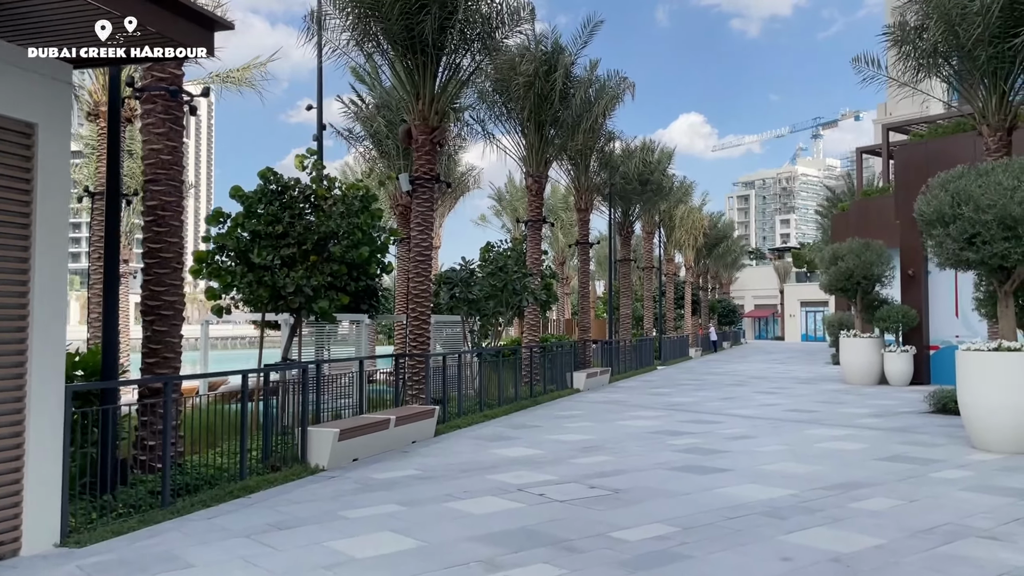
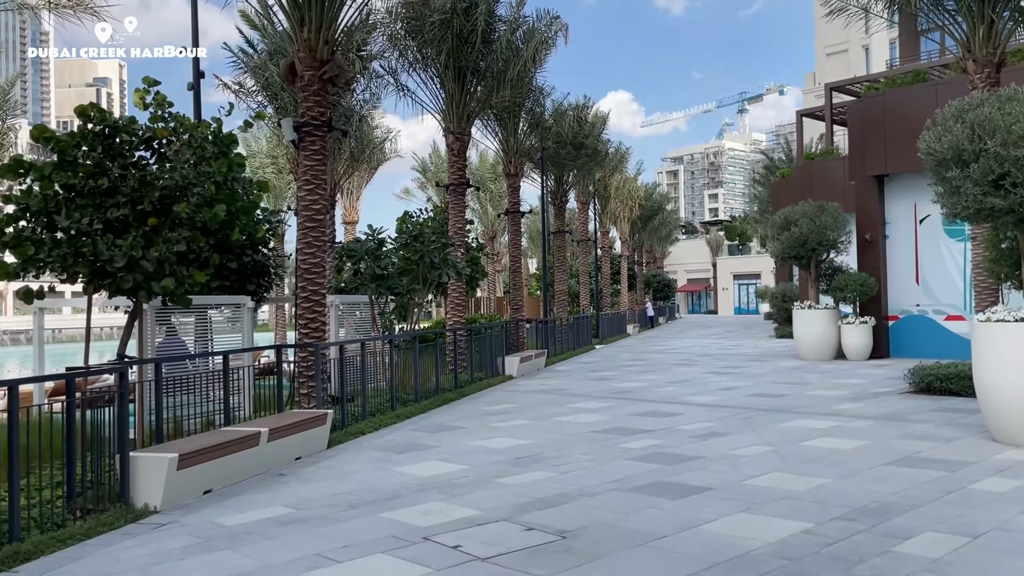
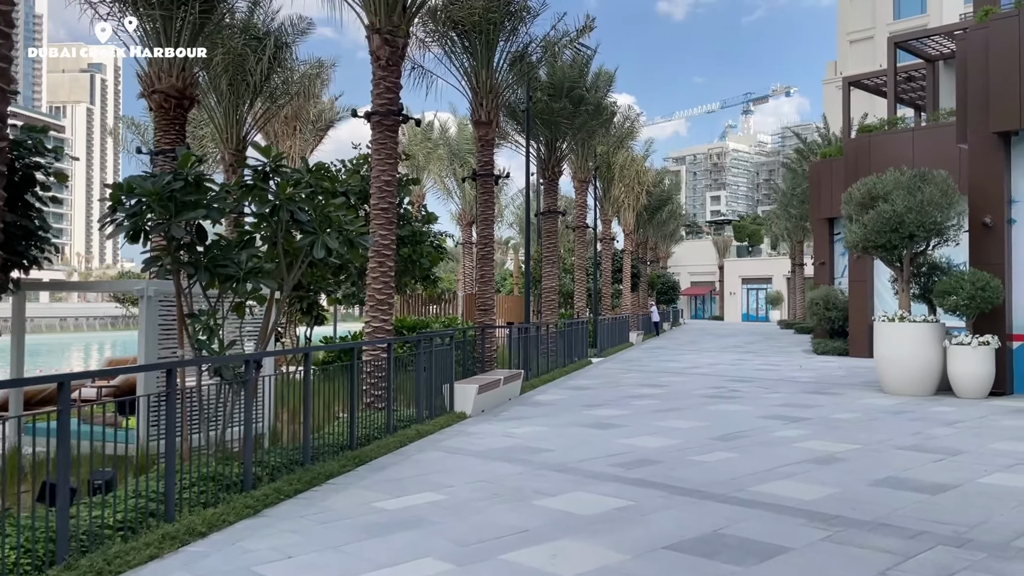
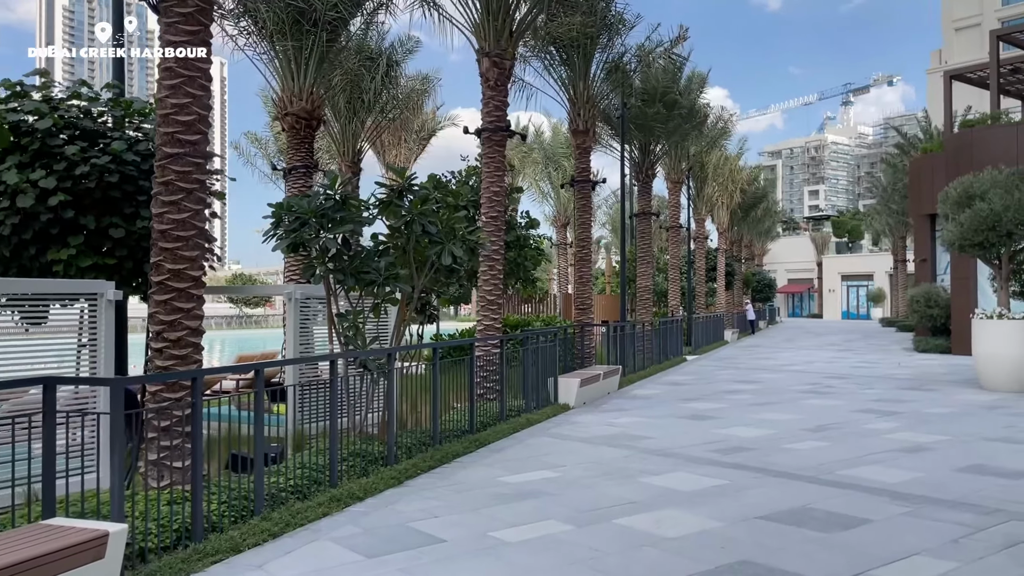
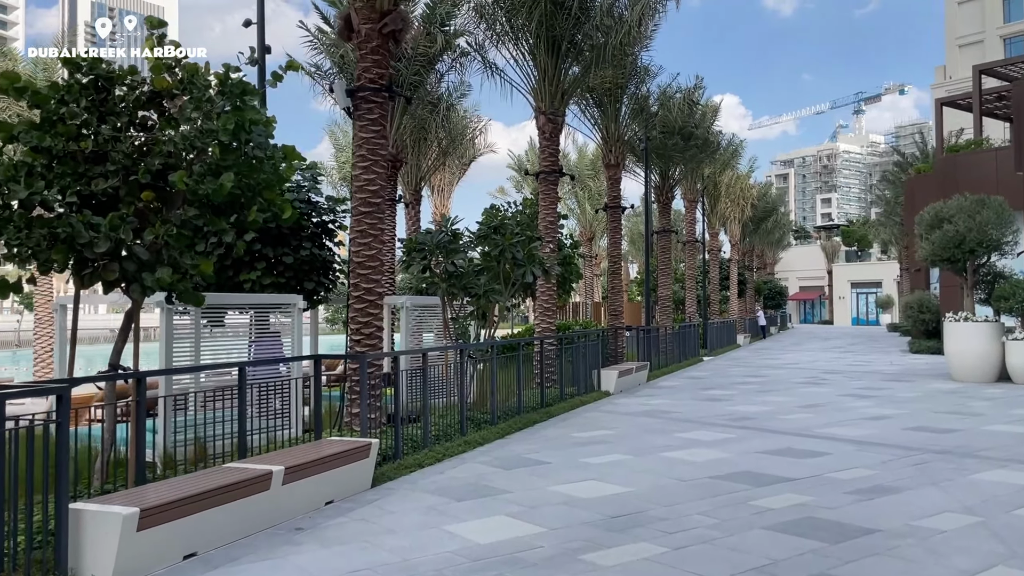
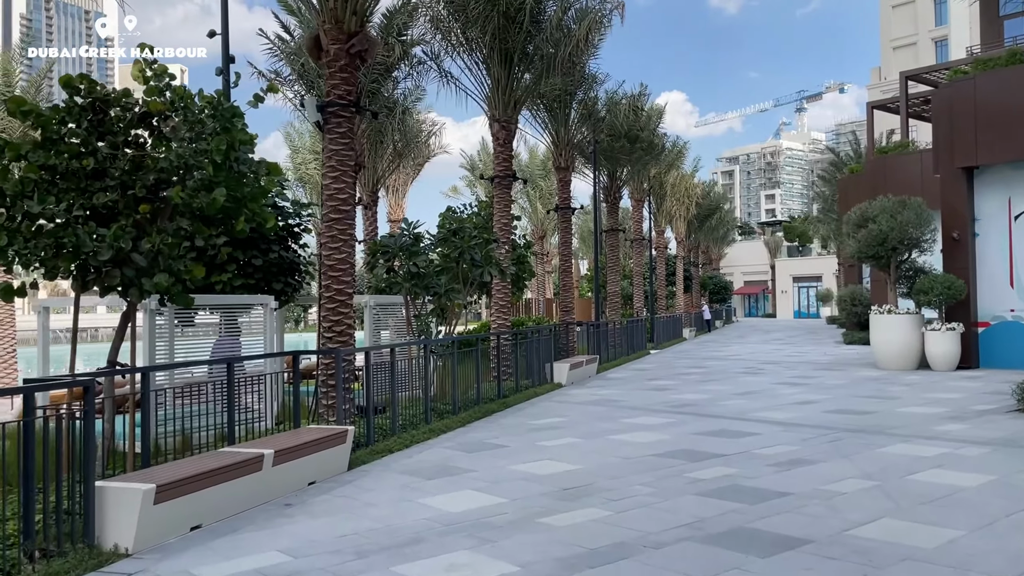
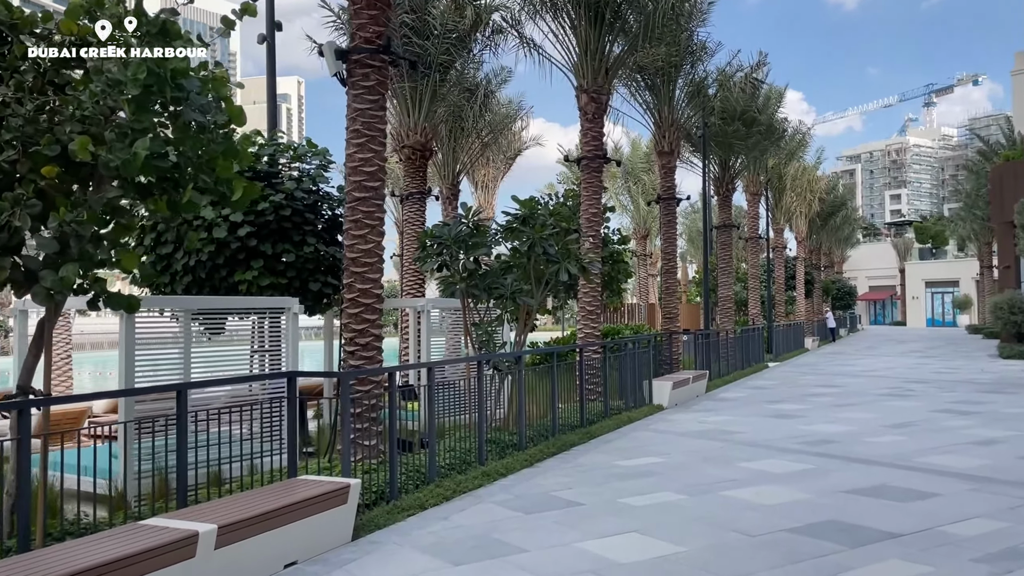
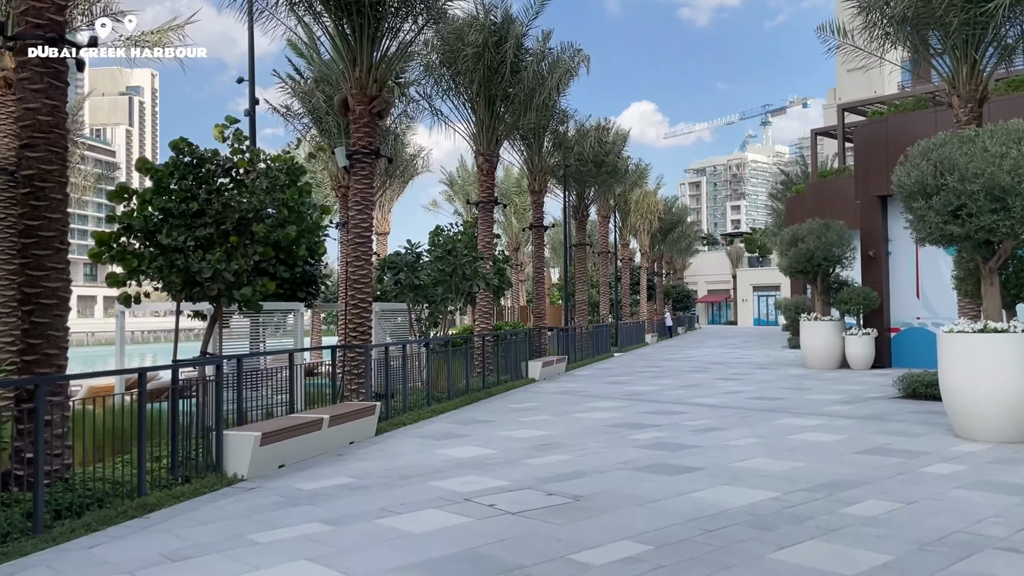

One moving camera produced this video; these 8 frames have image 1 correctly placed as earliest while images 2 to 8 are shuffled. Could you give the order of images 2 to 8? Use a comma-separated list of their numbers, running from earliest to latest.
8, 2, 6, 5, 7, 4, 3
